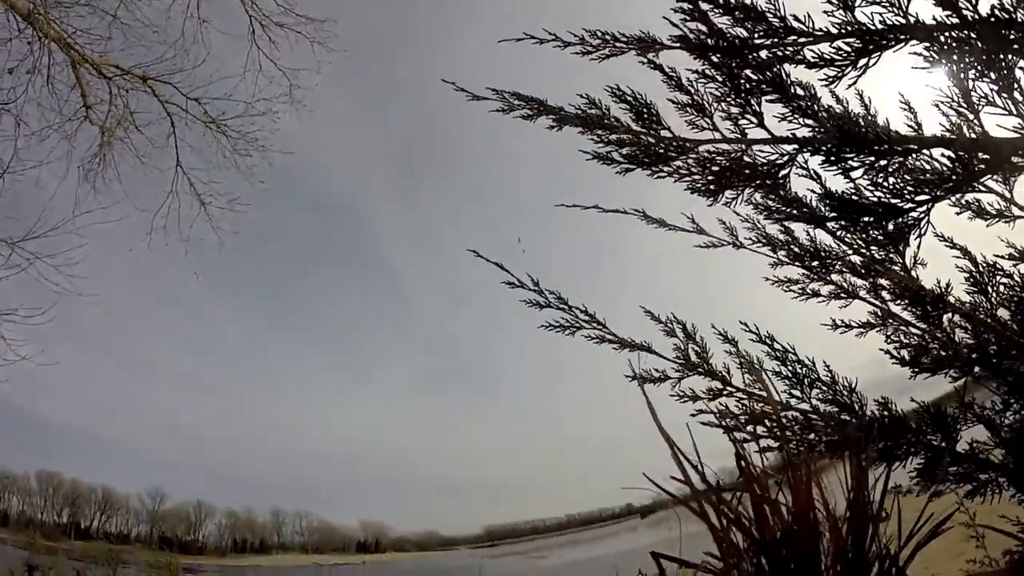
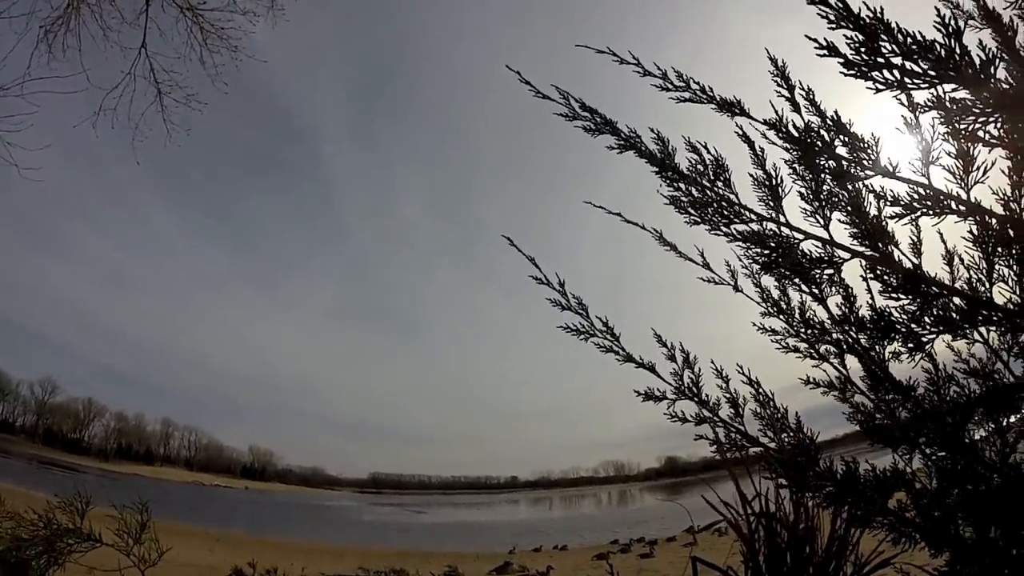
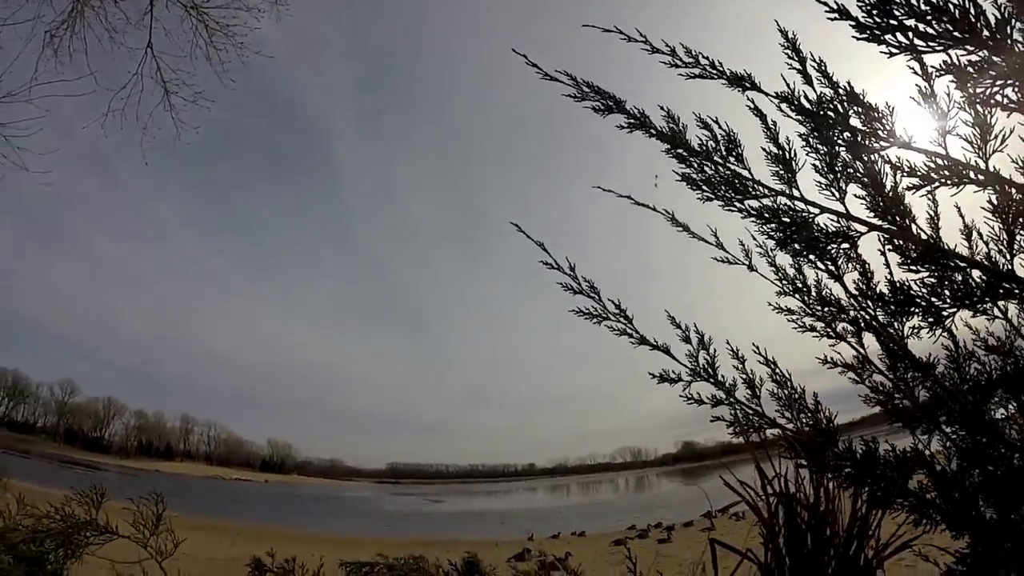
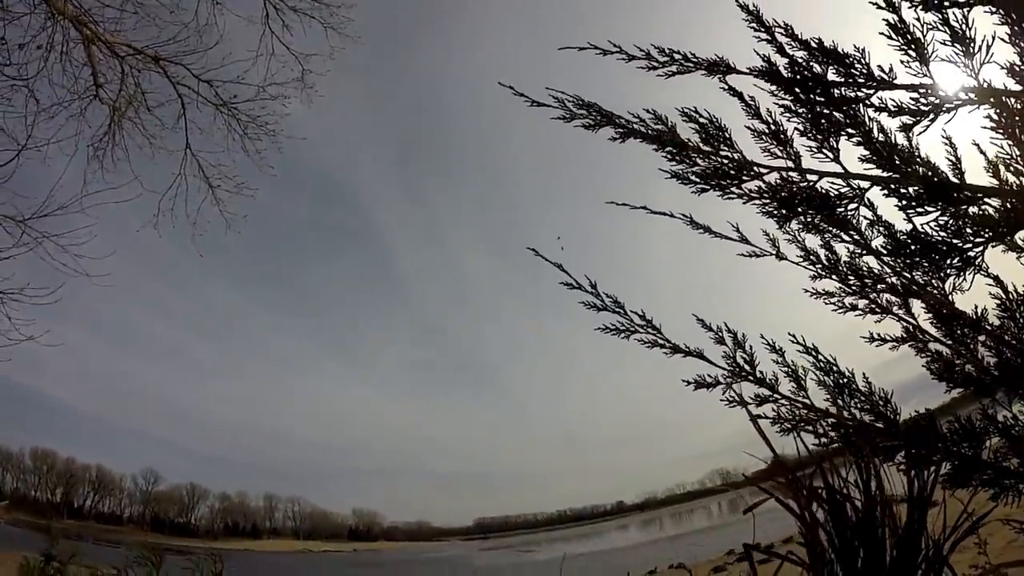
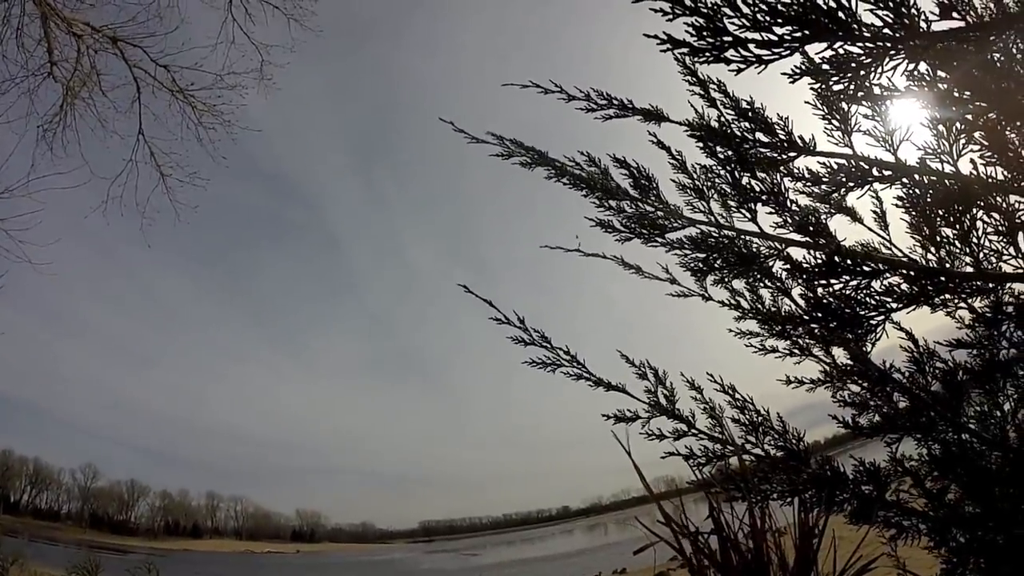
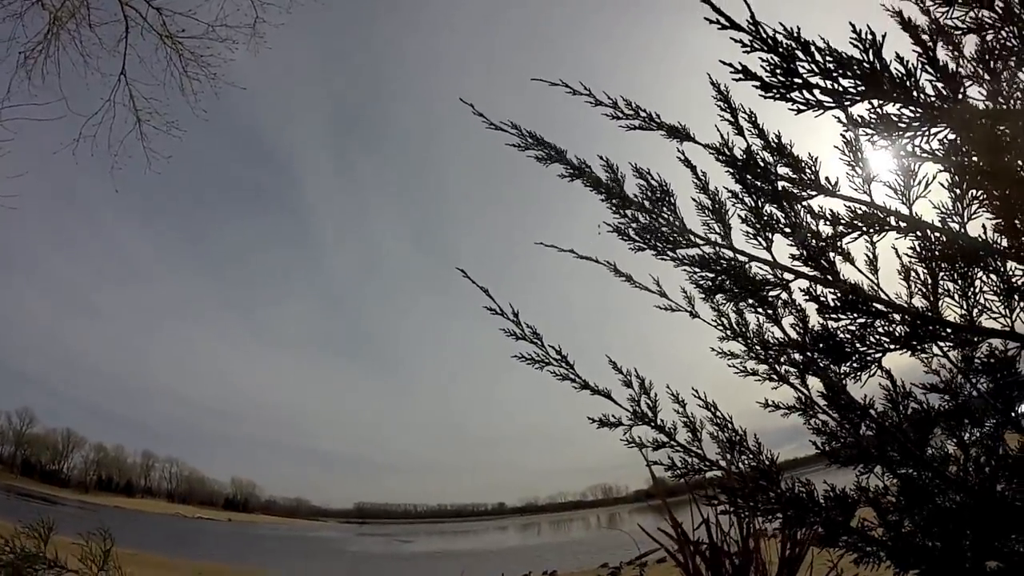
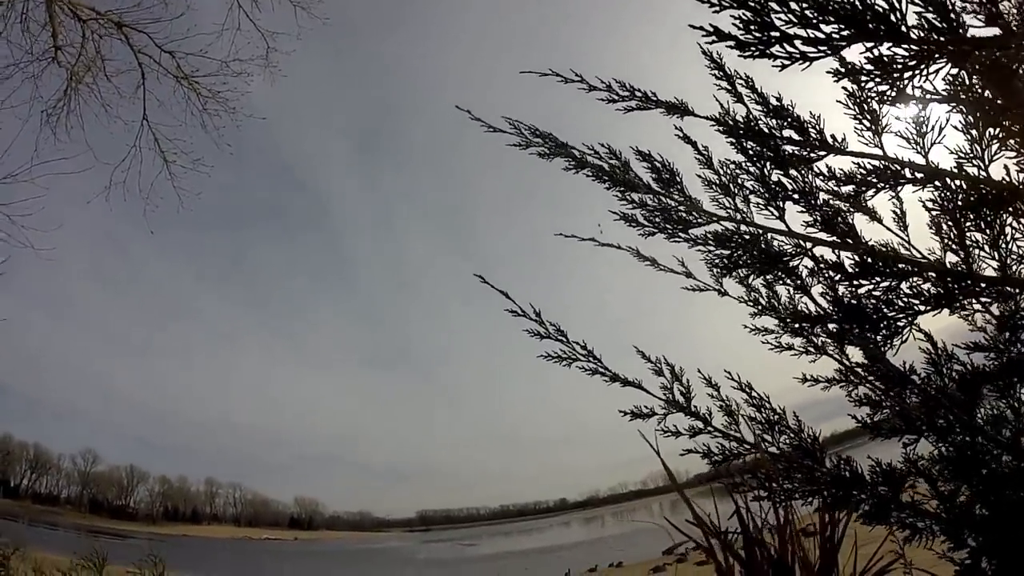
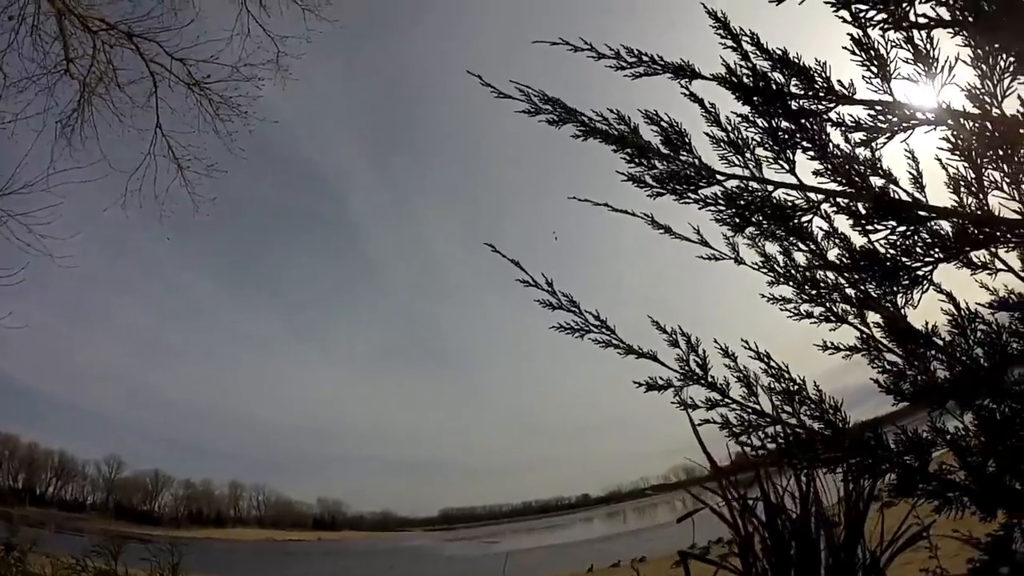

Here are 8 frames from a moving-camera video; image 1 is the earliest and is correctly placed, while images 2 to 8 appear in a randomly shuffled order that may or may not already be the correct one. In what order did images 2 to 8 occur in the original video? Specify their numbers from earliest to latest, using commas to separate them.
4, 8, 5, 7, 6, 3, 2
